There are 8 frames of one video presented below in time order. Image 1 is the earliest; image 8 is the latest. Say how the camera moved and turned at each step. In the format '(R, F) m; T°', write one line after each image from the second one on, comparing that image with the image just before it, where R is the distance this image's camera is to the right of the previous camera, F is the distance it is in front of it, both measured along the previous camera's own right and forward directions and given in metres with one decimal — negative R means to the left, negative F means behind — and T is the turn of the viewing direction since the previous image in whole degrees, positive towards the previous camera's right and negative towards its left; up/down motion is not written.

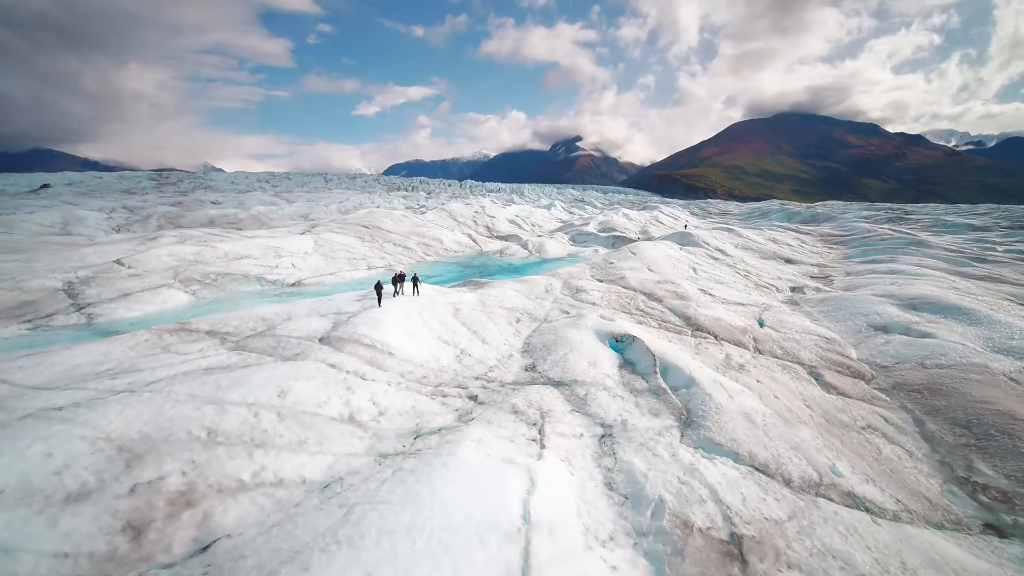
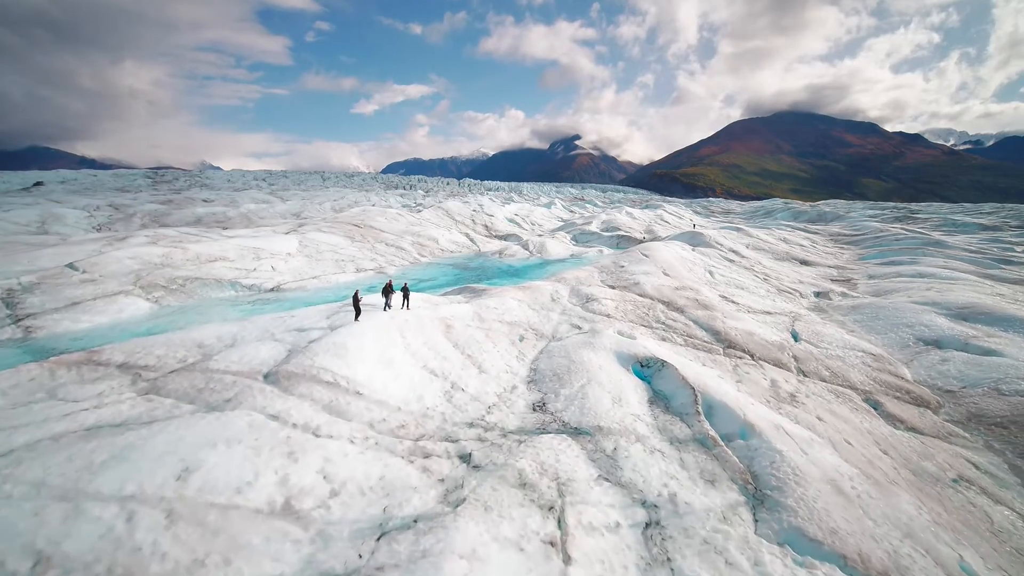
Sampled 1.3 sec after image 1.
(-0.2, +4.3) m; 0°
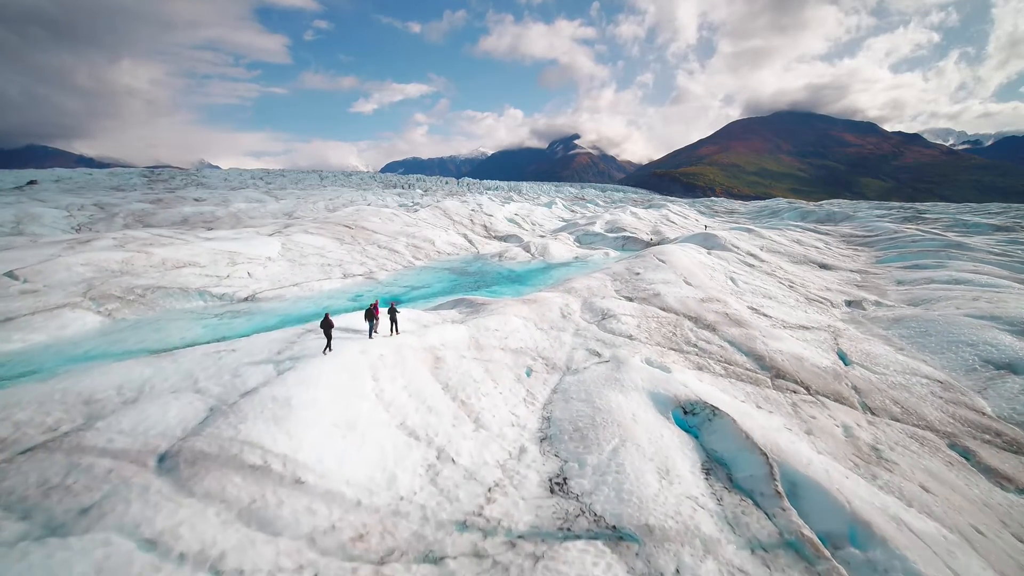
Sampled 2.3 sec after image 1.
(-0.2, +4.4) m; 0°
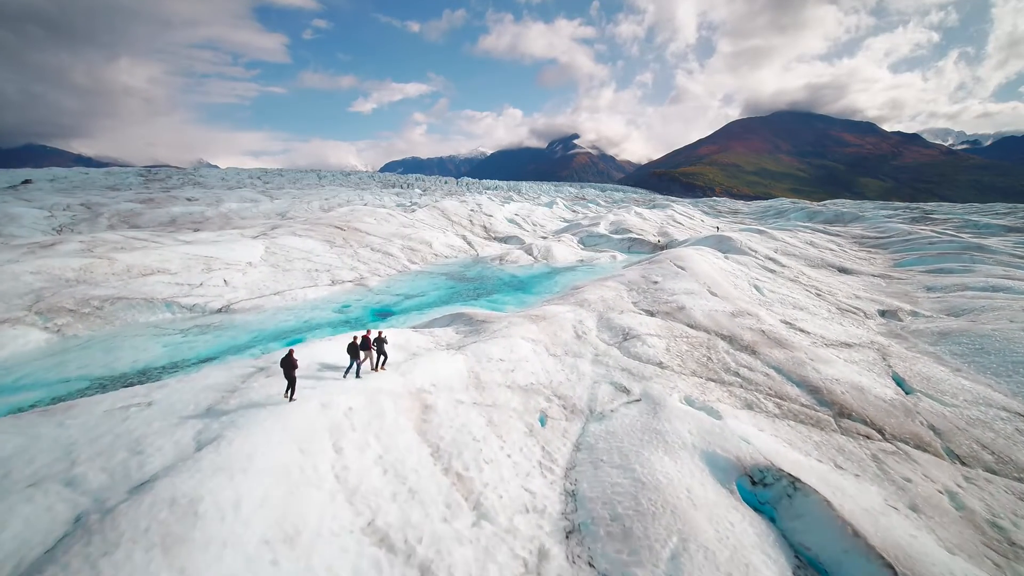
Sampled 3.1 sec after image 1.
(-0.3, +3.8) m; 0°
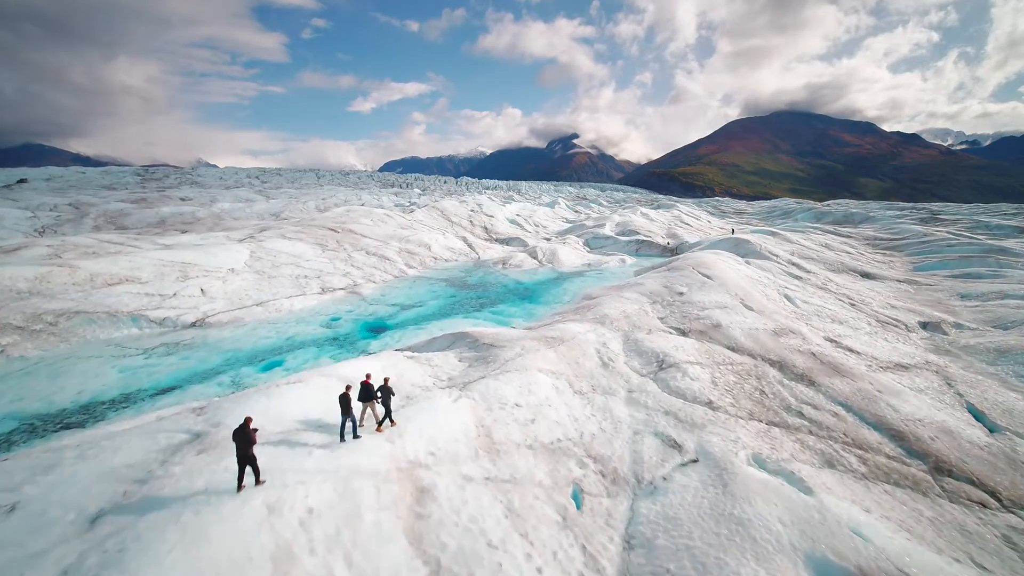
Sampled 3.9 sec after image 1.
(-0.6, +3.6) m; 0°
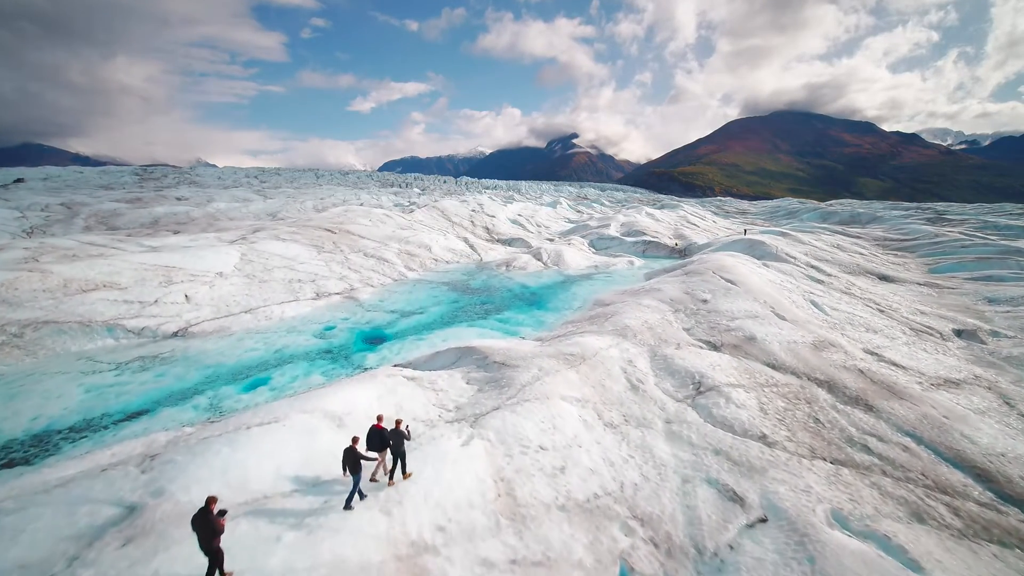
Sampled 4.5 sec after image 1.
(-0.6, +2.4) m; 0°
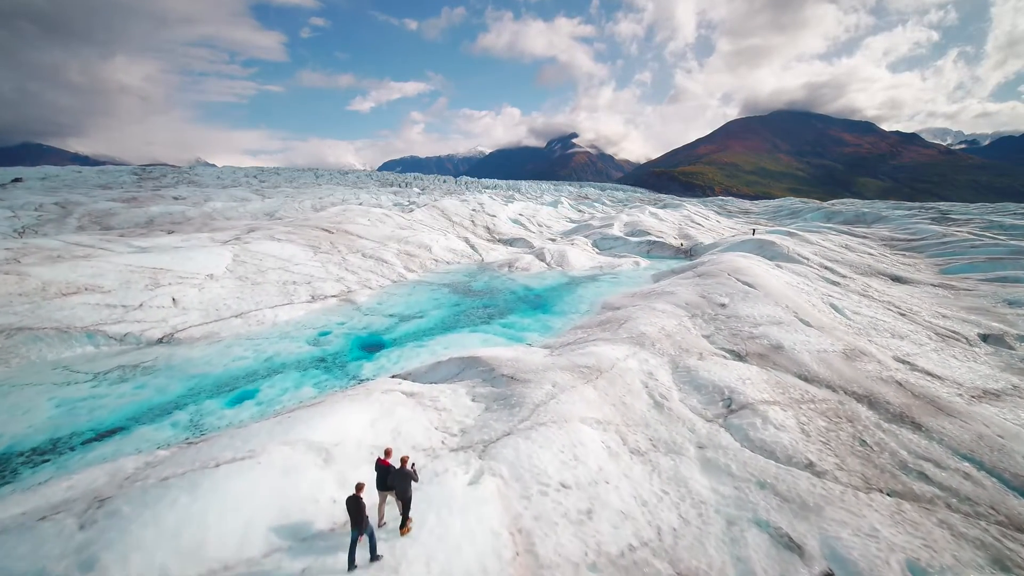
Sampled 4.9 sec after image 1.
(-0.3, +1.6) m; 0°
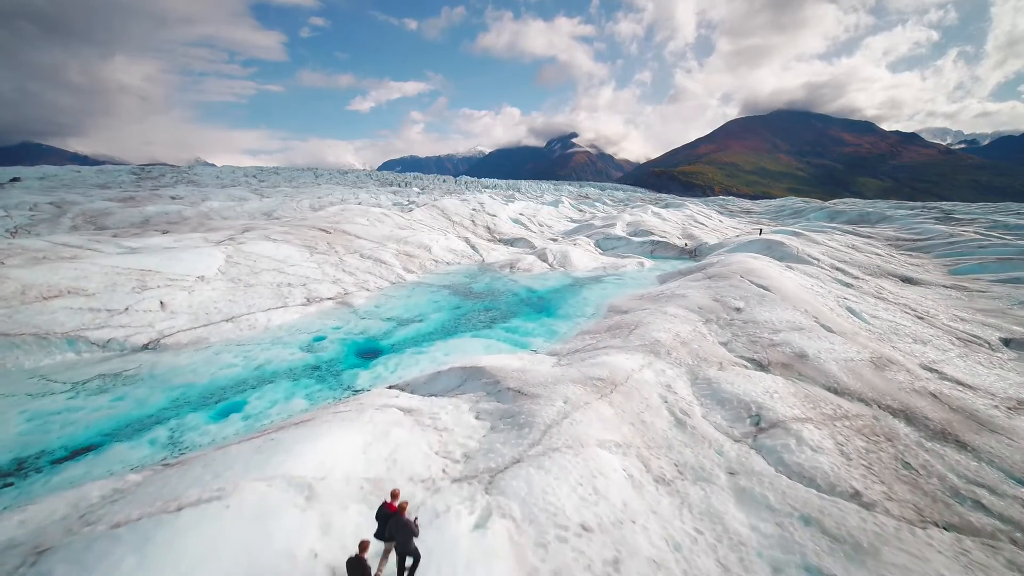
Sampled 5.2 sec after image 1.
(-0.2, +1.3) m; 0°
